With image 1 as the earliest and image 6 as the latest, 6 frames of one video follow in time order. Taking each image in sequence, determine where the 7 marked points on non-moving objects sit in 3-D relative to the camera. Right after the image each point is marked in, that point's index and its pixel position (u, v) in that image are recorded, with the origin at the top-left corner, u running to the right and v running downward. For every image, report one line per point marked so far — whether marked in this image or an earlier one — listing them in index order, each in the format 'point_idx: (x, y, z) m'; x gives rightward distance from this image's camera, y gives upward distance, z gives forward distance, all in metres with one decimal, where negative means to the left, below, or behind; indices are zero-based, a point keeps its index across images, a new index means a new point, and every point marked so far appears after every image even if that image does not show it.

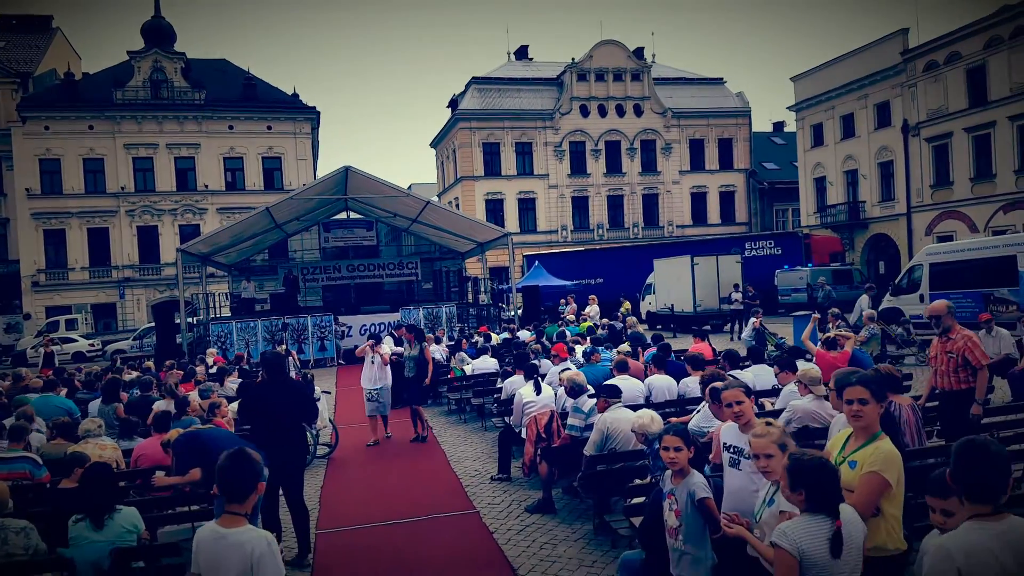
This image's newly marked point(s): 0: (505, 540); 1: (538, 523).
0: (-0.1, -2.3, +6.3) m
1: (+0.2, -2.3, +6.8) m
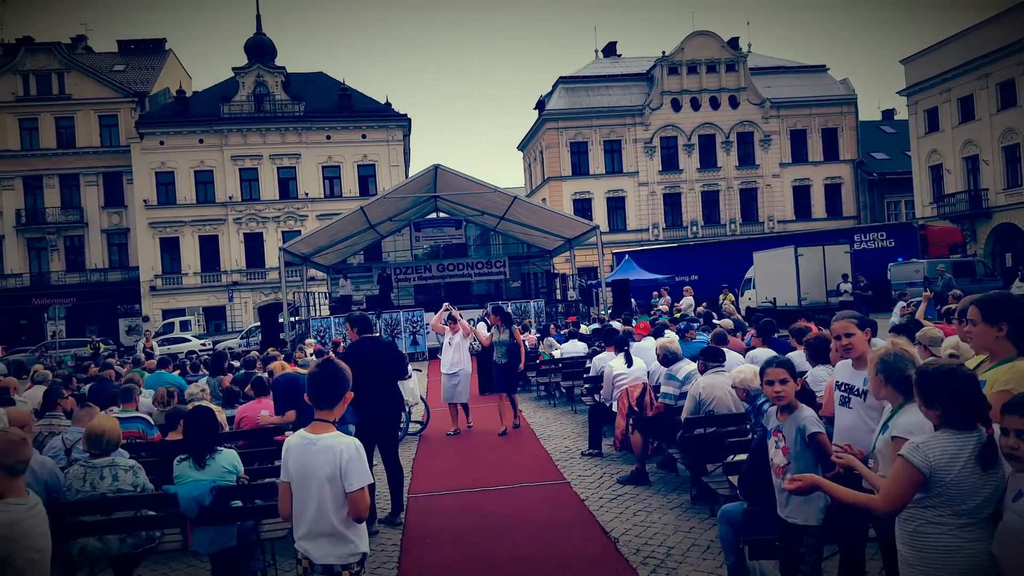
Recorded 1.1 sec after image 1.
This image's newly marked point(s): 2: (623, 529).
0: (+0.7, -1.9, +6.1) m
1: (+1.1, -1.9, +6.5) m
2: (+0.9, -1.9, +5.5) m
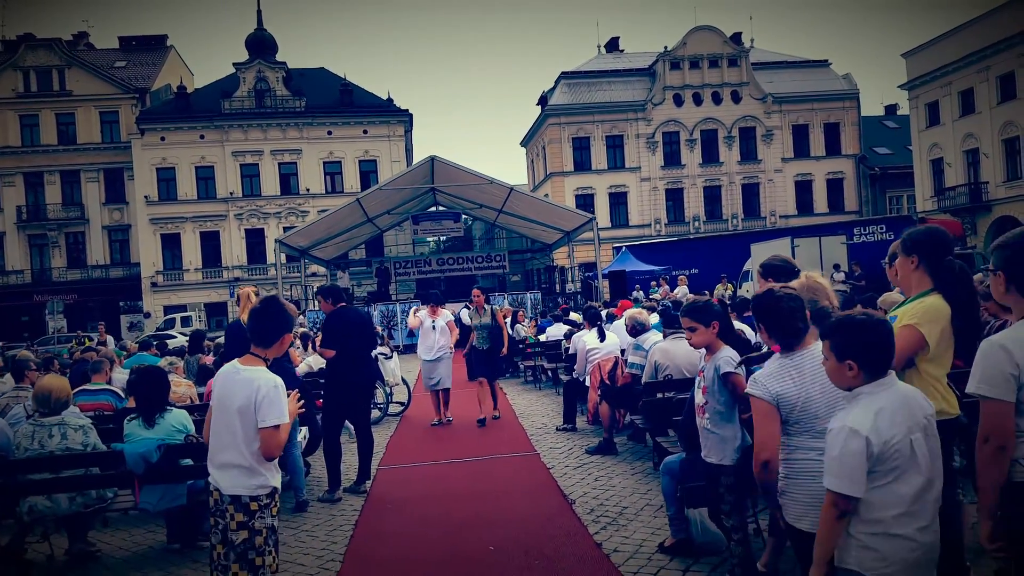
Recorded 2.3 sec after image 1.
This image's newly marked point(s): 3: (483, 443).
0: (+0.4, -1.6, +6.1) m
1: (+0.8, -1.6, +6.5) m
2: (+0.6, -1.6, +5.5) m
3: (-0.3, -1.7, +7.7) m
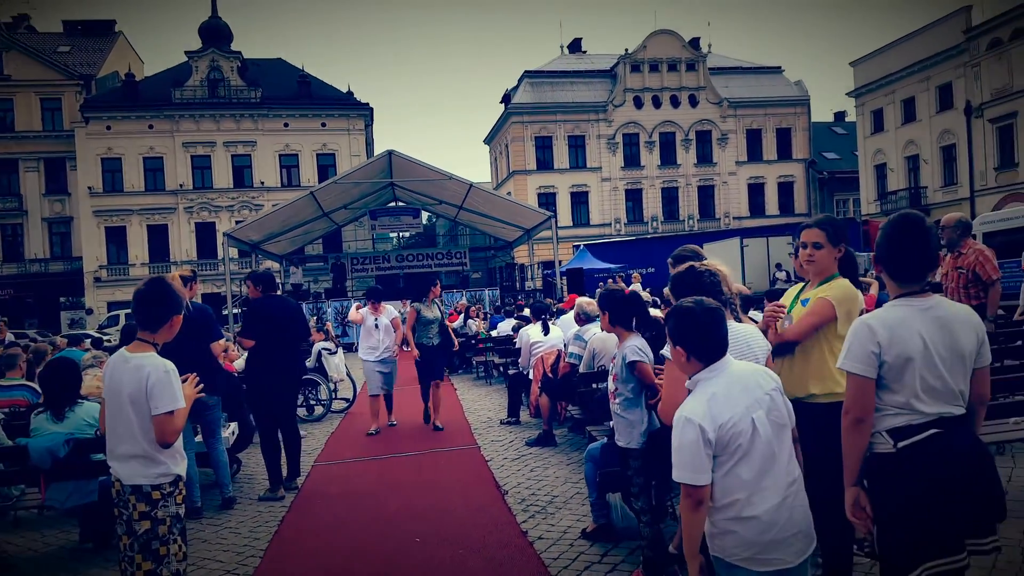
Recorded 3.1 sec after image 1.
0: (-0.1, -1.6, +6.2) m
1: (+0.2, -1.6, +6.6) m
2: (0.0, -1.6, +5.6) m
3: (-1.0, -1.7, +7.8) m
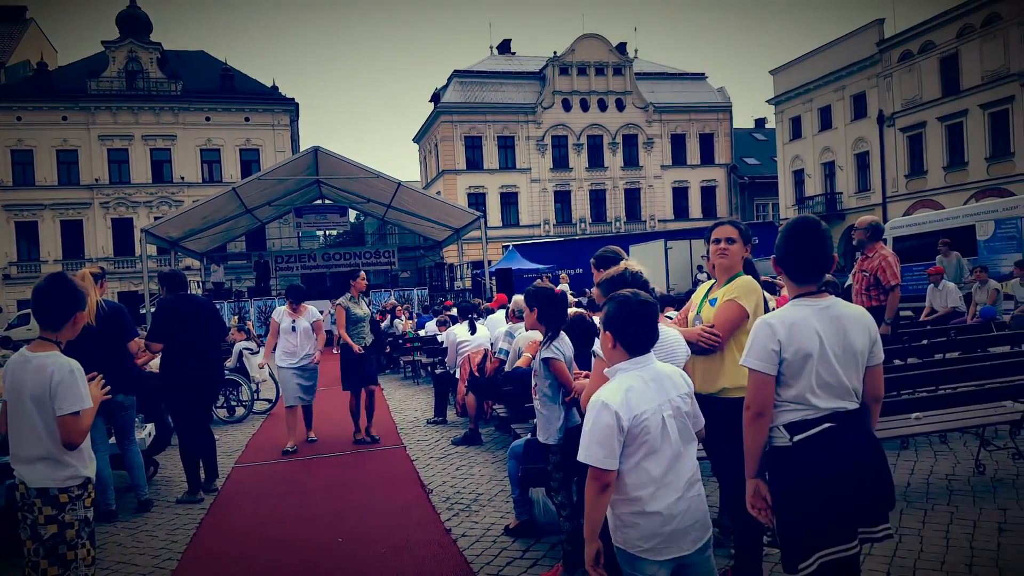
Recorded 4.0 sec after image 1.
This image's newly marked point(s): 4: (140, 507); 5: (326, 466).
0: (-0.8, -1.6, +6.2) m
1: (-0.5, -1.6, +6.6) m
2: (-0.6, -1.5, +5.6) m
3: (-1.8, -1.7, +7.7) m
4: (-2.8, -1.6, +5.3) m
5: (-1.7, -1.6, +6.4) m
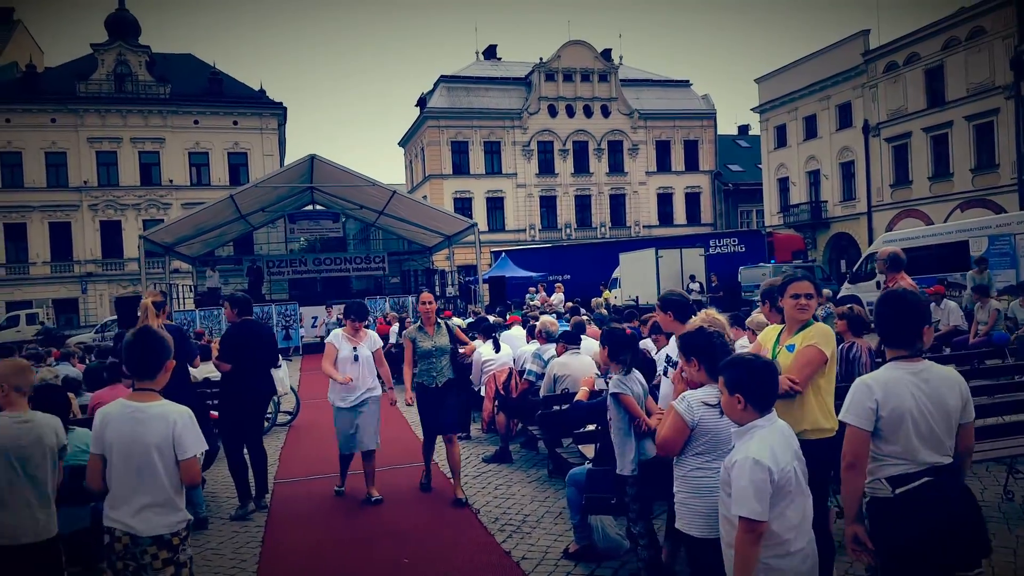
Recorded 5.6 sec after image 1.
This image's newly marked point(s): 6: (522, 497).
0: (-0.5, -1.8, +6.4) m
1: (-0.2, -1.8, +6.8) m
2: (-0.2, -1.8, +5.8) m
3: (-1.5, -1.9, +7.8) m
4: (-2.4, -1.9, +5.4) m
5: (-1.3, -1.9, +6.5) m
6: (+0.1, -1.7, +5.8) m
